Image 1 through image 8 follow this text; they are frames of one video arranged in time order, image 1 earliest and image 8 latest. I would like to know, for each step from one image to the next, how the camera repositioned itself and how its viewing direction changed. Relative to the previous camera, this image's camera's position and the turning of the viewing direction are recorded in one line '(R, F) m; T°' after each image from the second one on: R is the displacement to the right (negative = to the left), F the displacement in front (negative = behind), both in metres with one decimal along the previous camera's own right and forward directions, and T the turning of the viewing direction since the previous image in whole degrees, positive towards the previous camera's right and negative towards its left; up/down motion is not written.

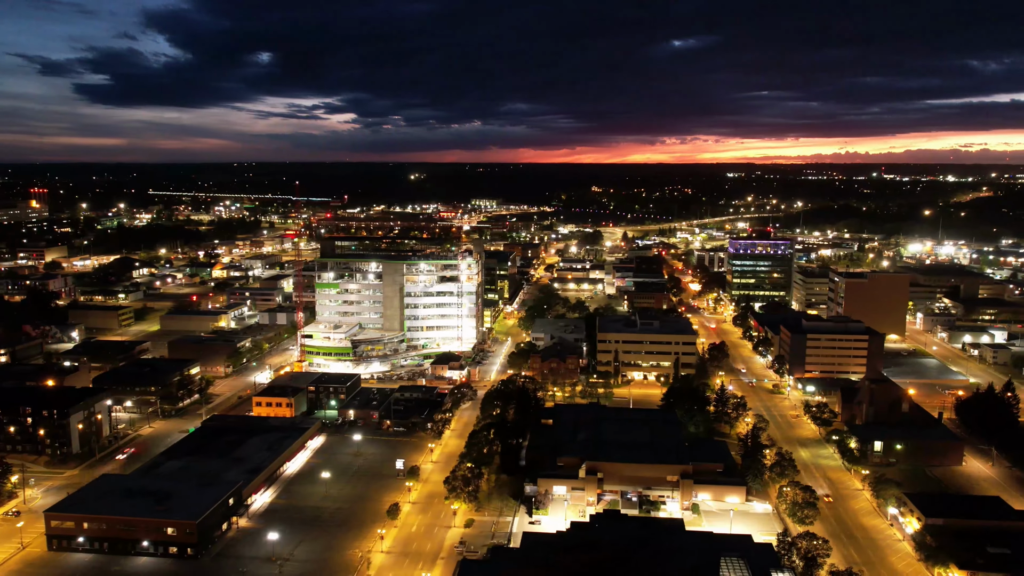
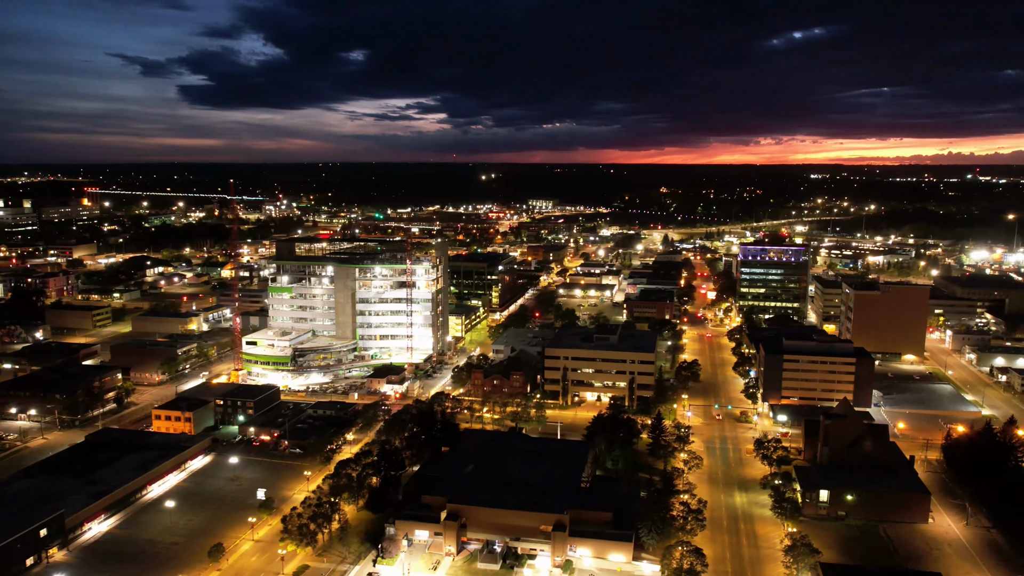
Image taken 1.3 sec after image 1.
(+4.9, +3.5) m; -6°
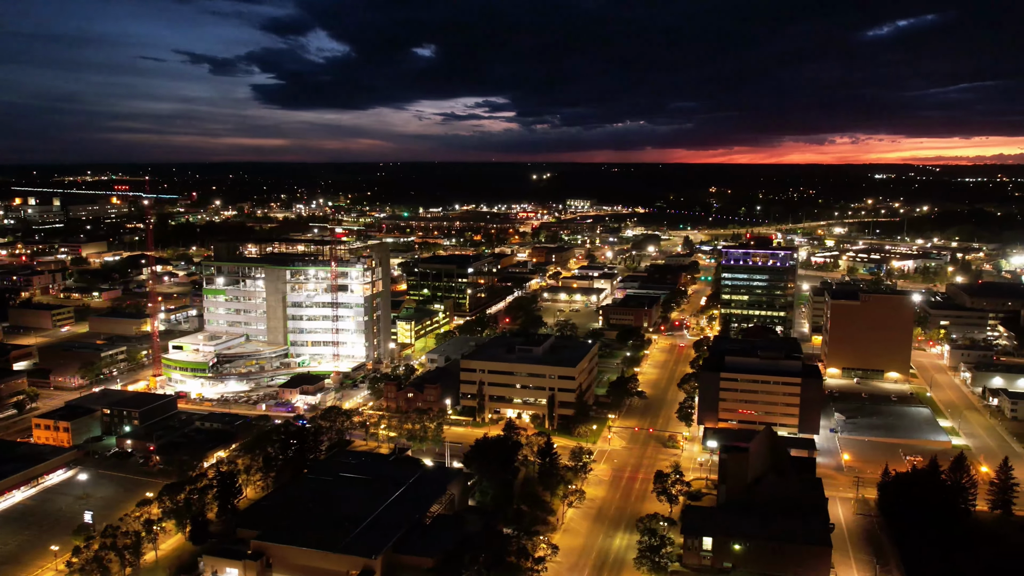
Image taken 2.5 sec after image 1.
(+4.5, +2.8) m; -5°
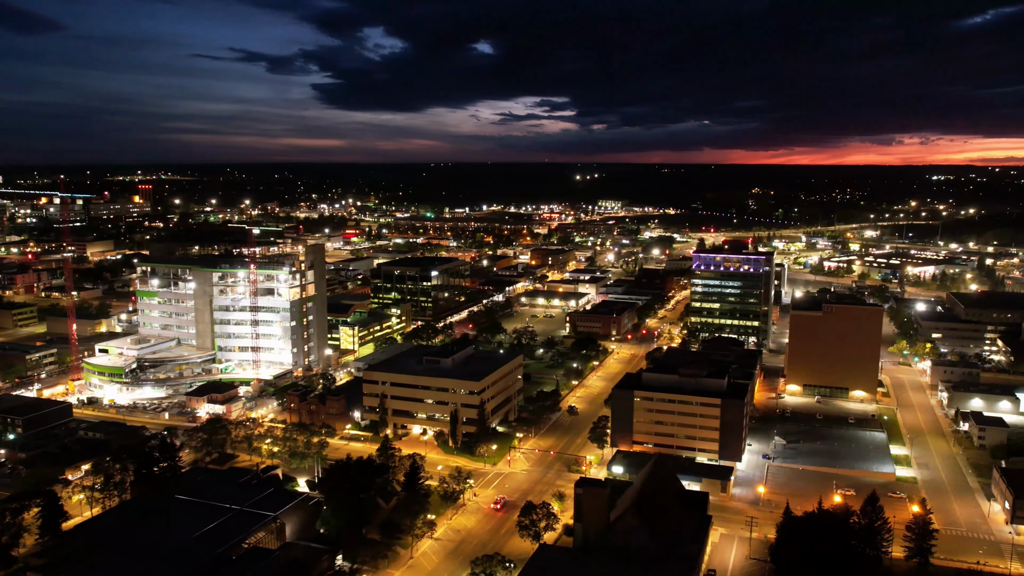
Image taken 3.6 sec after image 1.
(+4.0, +2.2) m; -4°
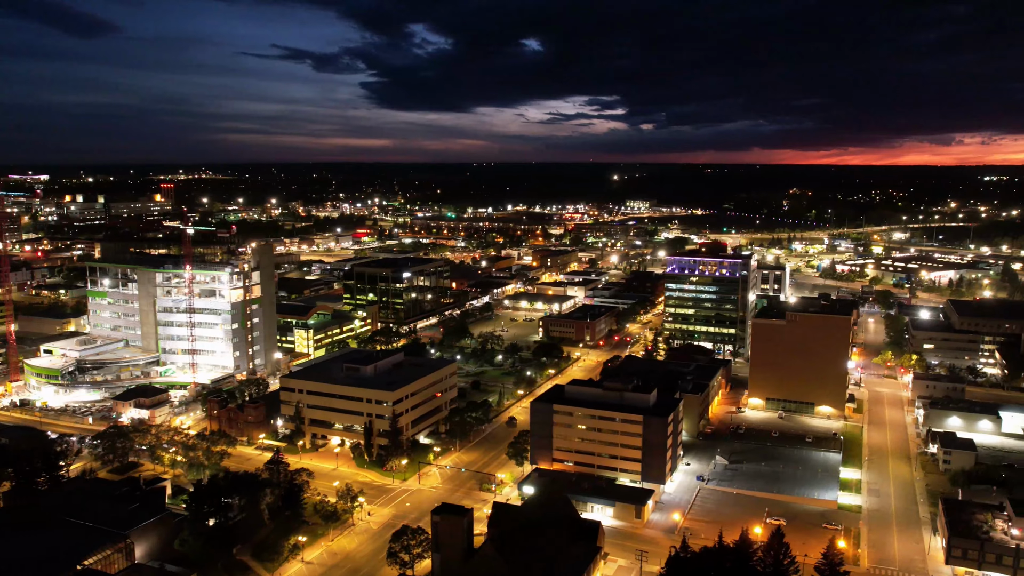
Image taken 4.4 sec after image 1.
(+3.1, +1.7) m; -3°
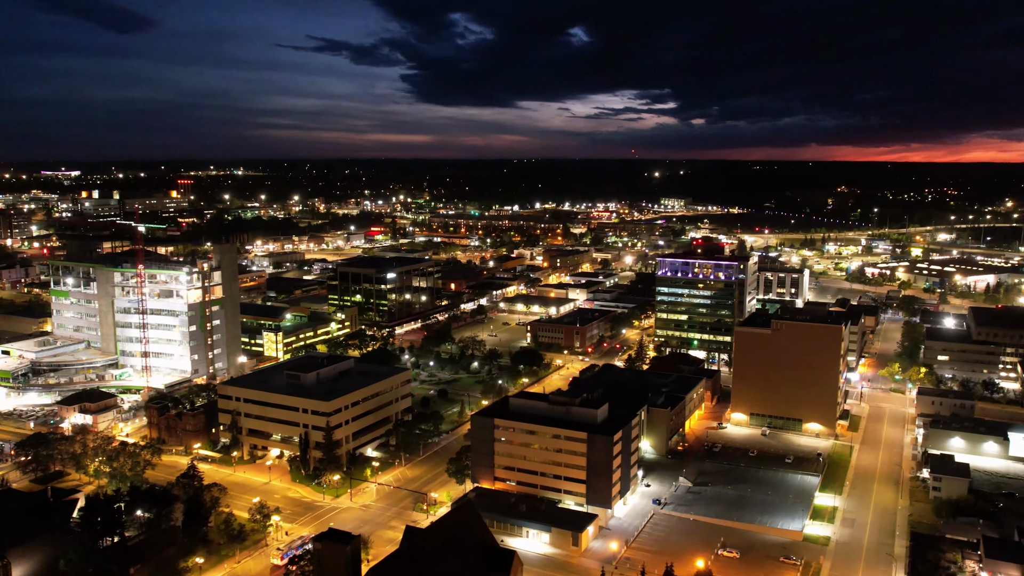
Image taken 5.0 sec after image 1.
(+2.3, +1.4) m; -3°
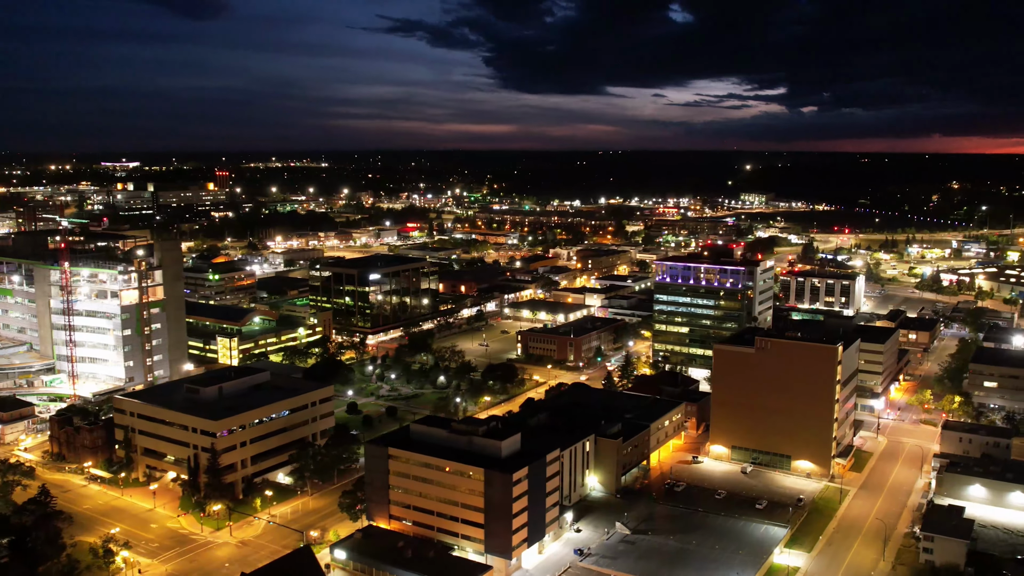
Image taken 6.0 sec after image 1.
(+3.6, +2.6) m; -7°
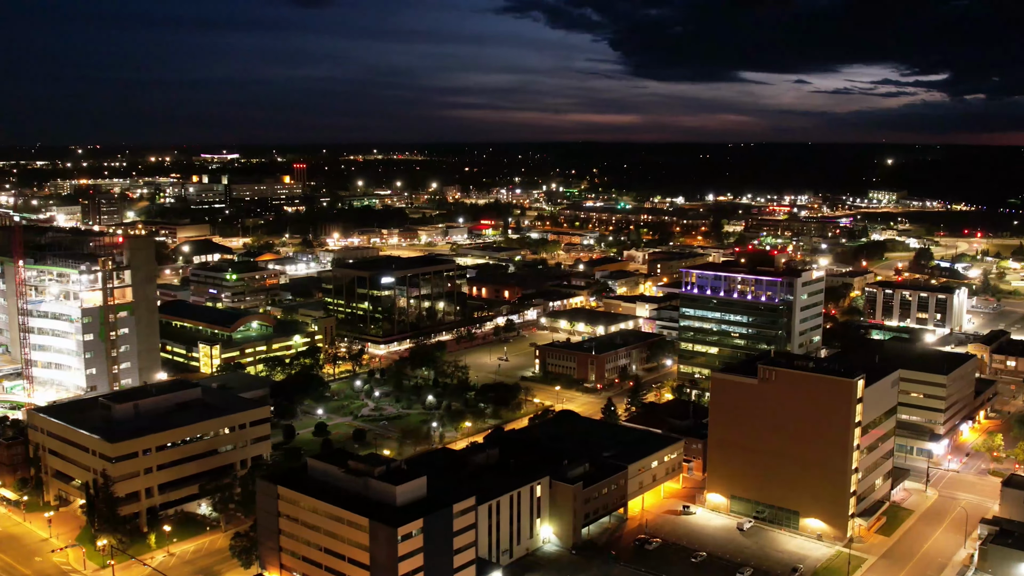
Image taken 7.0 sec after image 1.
(+3.5, +2.8) m; -9°
